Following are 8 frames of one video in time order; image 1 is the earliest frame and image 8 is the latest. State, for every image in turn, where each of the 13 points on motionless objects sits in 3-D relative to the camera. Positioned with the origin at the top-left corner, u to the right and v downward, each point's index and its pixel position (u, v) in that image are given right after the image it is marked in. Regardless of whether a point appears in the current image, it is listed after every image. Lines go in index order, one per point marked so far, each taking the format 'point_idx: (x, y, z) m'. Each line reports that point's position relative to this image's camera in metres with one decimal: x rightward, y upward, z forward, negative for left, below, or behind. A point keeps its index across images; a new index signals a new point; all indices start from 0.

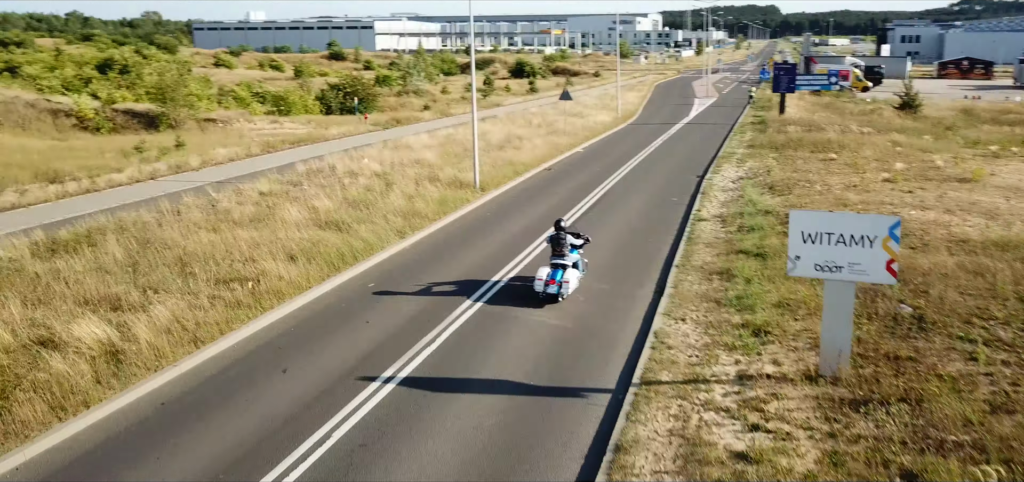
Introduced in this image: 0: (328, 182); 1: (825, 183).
0: (-4.2, +1.4, +18.6) m
1: (+6.8, +1.3, +17.7) m
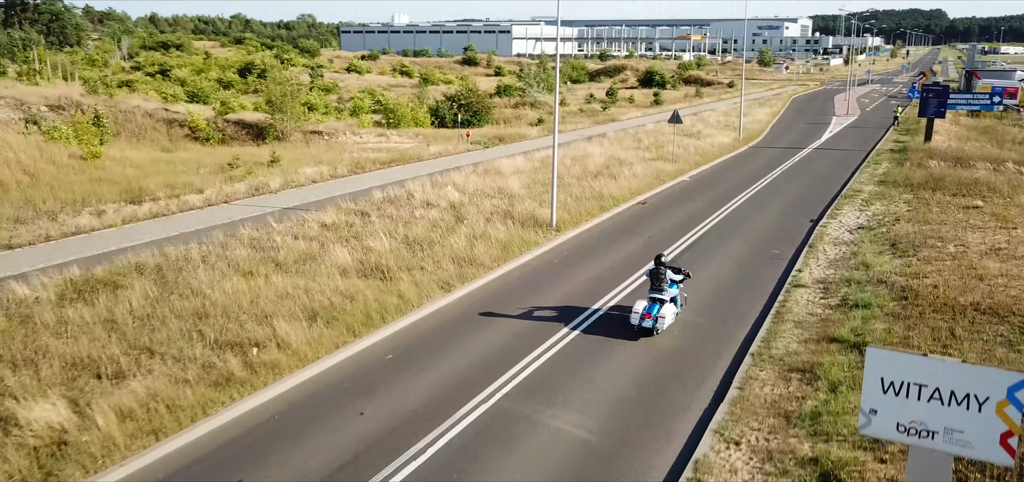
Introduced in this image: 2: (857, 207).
0: (-2.5, +0.6, +17.6) m
1: (+8.3, 0.0, +14.9) m
2: (+8.2, +0.8, +19.4) m
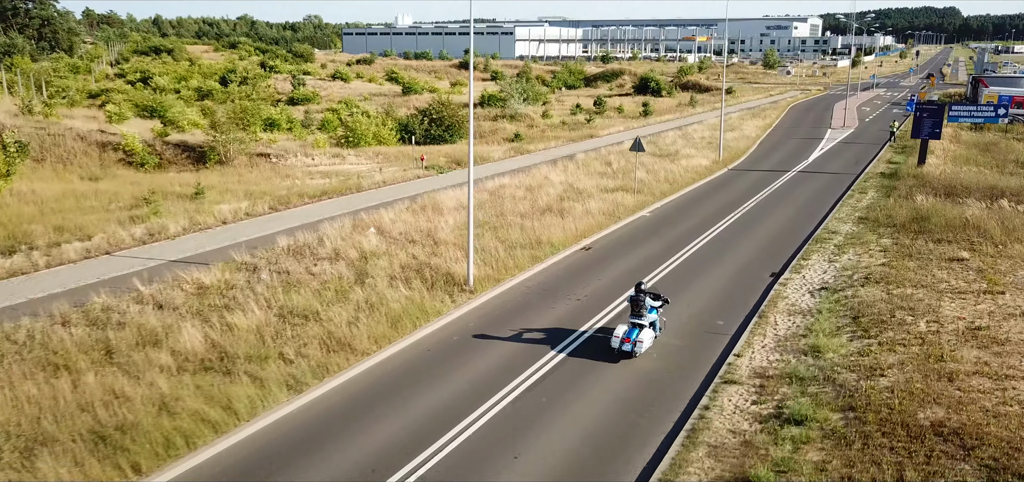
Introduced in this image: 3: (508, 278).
0: (-4.1, -0.5, +15.4) m
1: (+6.6, -1.1, +12.6) m
2: (+6.6, -0.3, +17.0) m
3: (-0.1, -0.7, +15.4) m
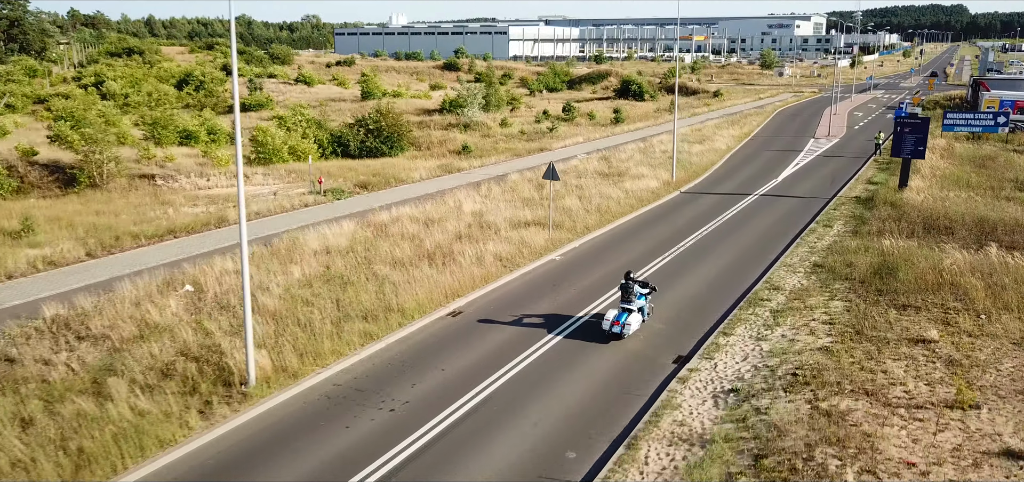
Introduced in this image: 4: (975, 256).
0: (-6.8, -1.6, +11.5) m
1: (+3.9, -2.2, +8.6) m
2: (+3.9, -1.4, +13.1) m
3: (-2.8, -1.8, +11.5) m
4: (+9.1, -0.3, +16.0) m
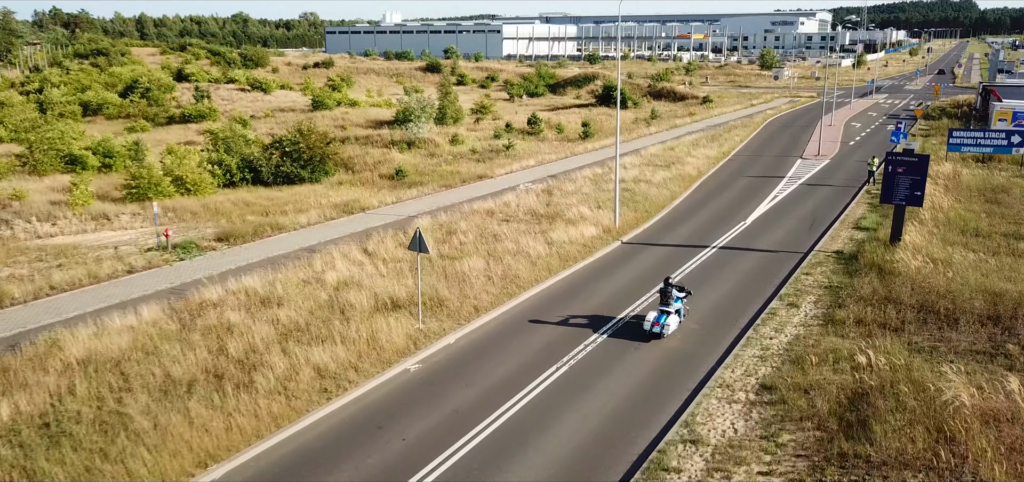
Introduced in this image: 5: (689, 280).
0: (-9.5, -3.3, +6.7) m
1: (+1.2, -3.9, +3.8) m
2: (+1.3, -3.1, +8.2) m
3: (-5.4, -3.5, +6.7) m
4: (+6.5, -2.0, +11.1) m
5: (+3.8, -1.0, +18.0) m
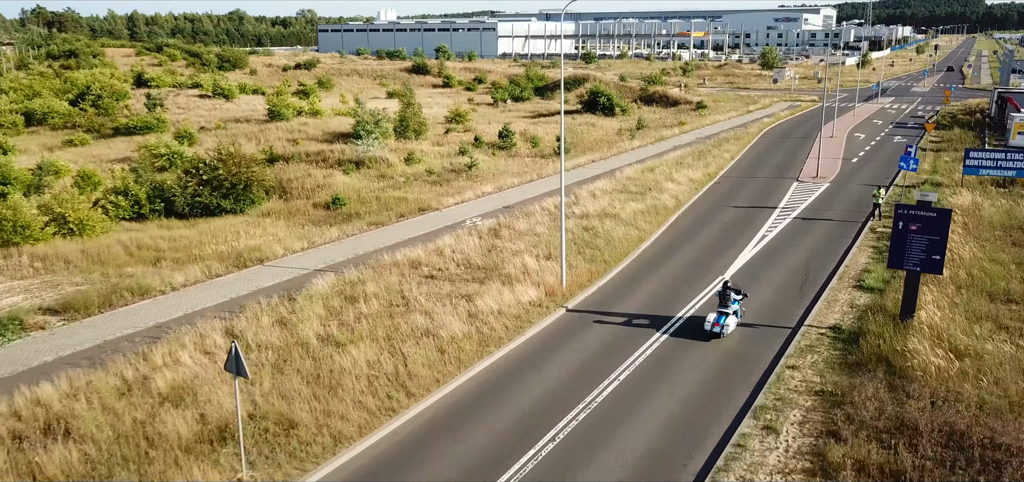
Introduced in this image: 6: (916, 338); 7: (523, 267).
0: (-11.3, -4.8, +2.6) m
1: (-0.6, -5.4, -0.4) m
2: (-0.5, -4.6, +4.0) m
3: (-7.2, -5.0, +2.6) m
4: (+4.7, -3.5, +6.9) m
5: (+2.1, -2.4, +13.8) m
6: (+7.1, -1.7, +14.1) m
7: (+0.2, -0.7, +19.4) m
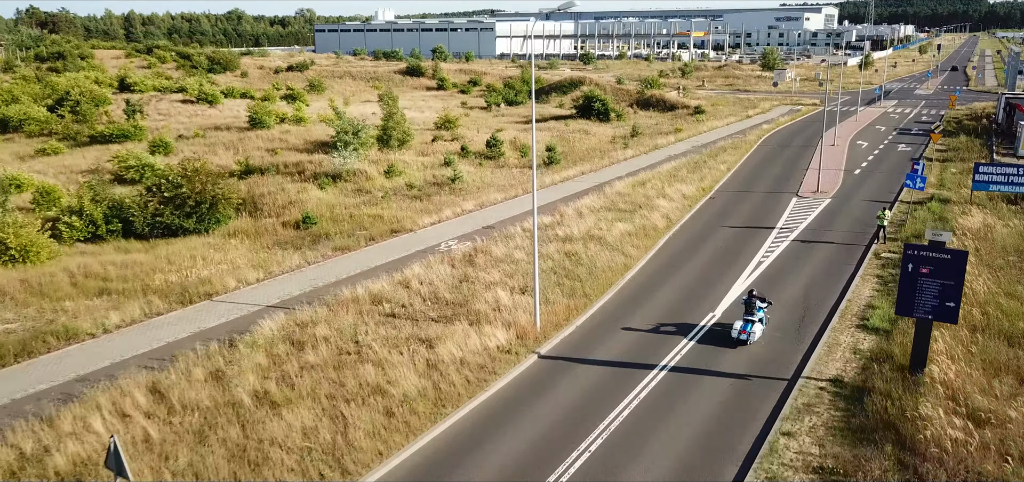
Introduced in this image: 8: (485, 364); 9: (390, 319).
0: (-12.0, -5.6, +0.9) m
1: (-1.3, -6.2, -2.1) m
2: (-1.2, -5.3, +2.4) m
3: (-7.9, -5.8, +0.9) m
4: (+4.0, -4.2, +5.2) m
5: (+1.4, -3.1, +12.1) m
6: (+6.4, -2.5, +12.4) m
7: (-0.4, -1.4, +17.7) m
8: (-0.5, -2.3, +14.7) m
9: (-2.5, -1.6, +16.7) m
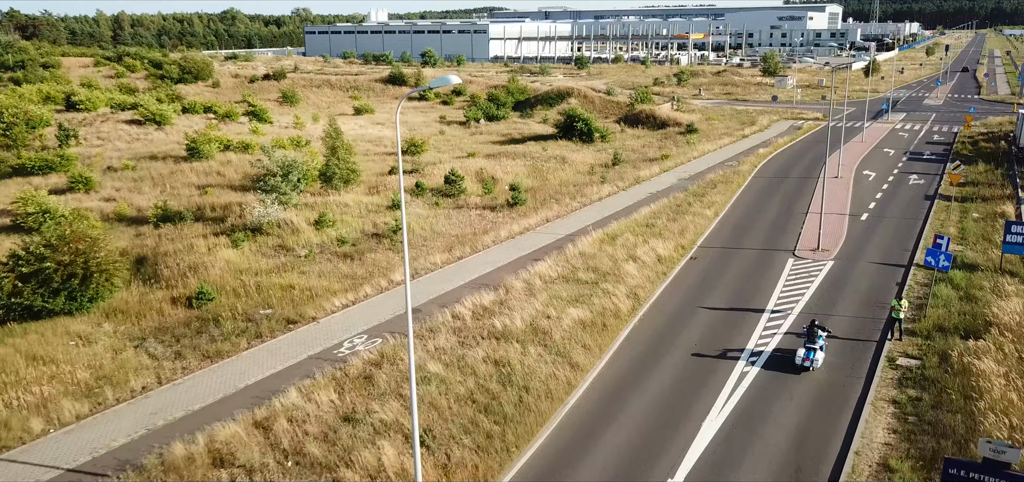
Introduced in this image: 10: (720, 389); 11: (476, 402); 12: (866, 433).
0: (-13.9, -8.0, -3.7) m
1: (-3.2, -8.6, -6.7) m
2: (-3.1, -7.7, -2.3) m
3: (-9.8, -8.1, -3.8) m
4: (+2.1, -6.5, +0.5) m
5: (-0.5, -5.4, +7.4) m
6: (+4.6, -4.8, +7.7) m
7: (-2.2, -3.7, +13.0) m
8: (-2.4, -4.6, +10.0) m
9: (-4.4, -3.9, +12.0) m
10: (+3.9, -3.2, +16.1) m
11: (-0.7, -3.1, +15.4) m
12: (+6.3, -3.4, +14.1) m
